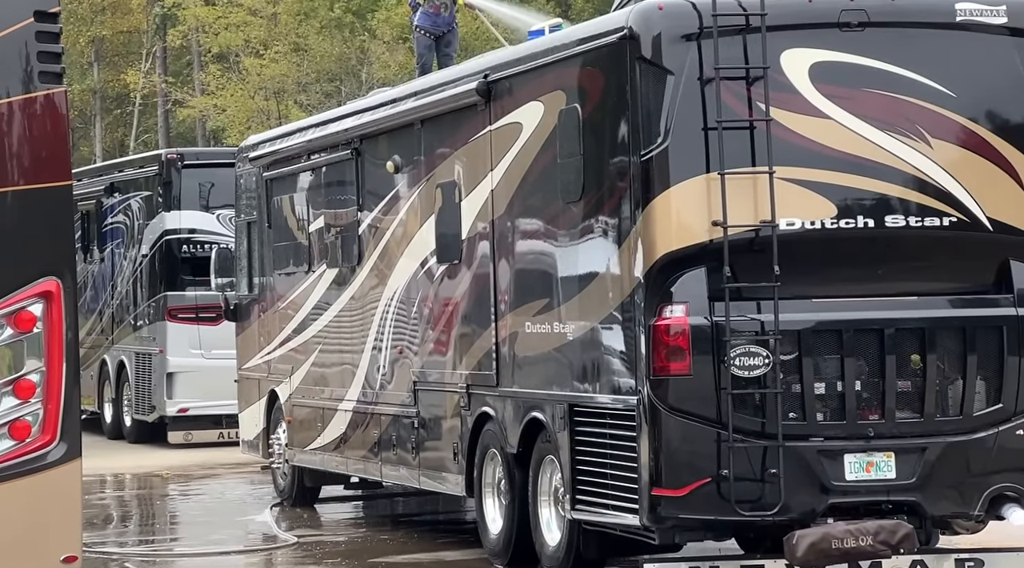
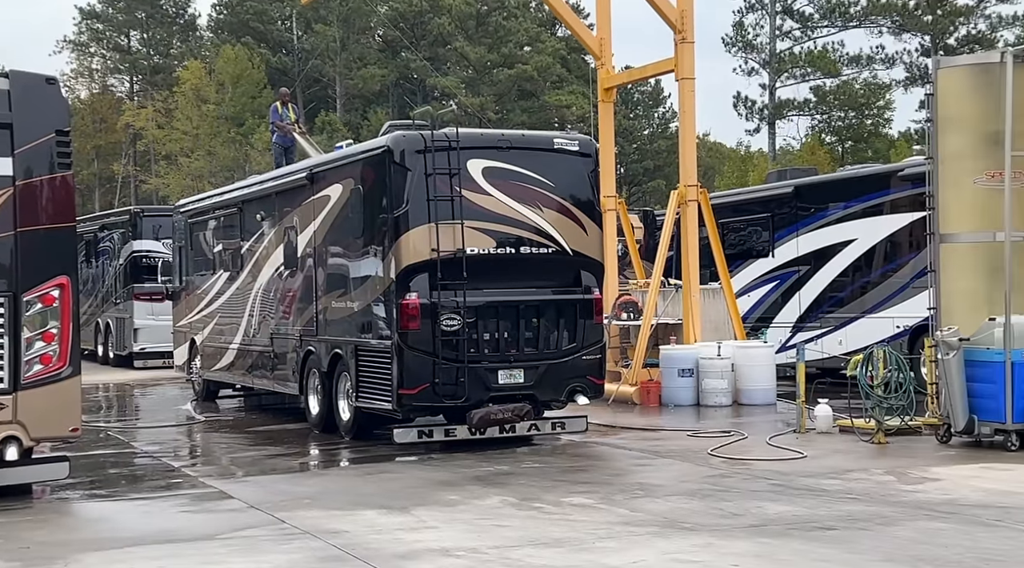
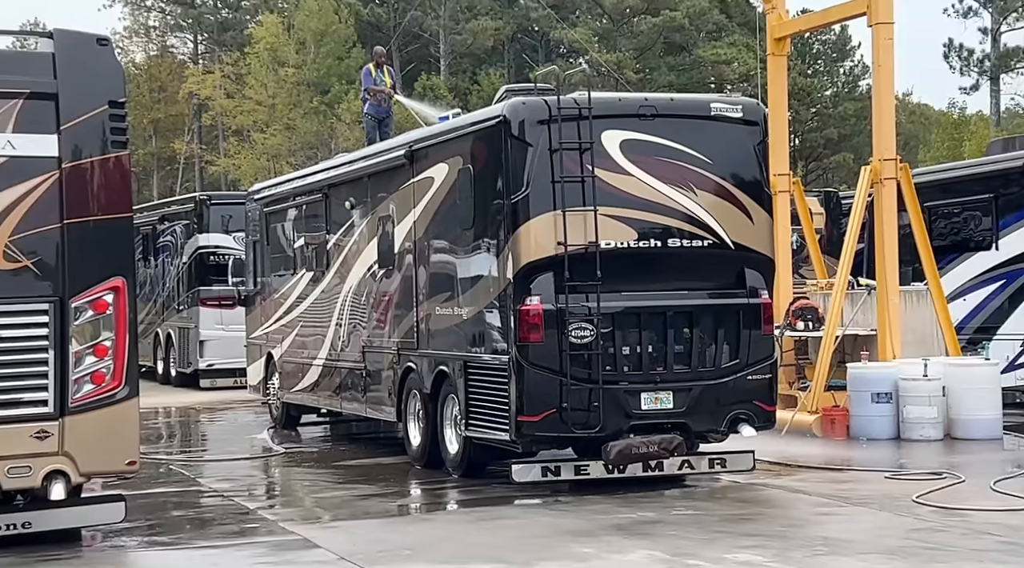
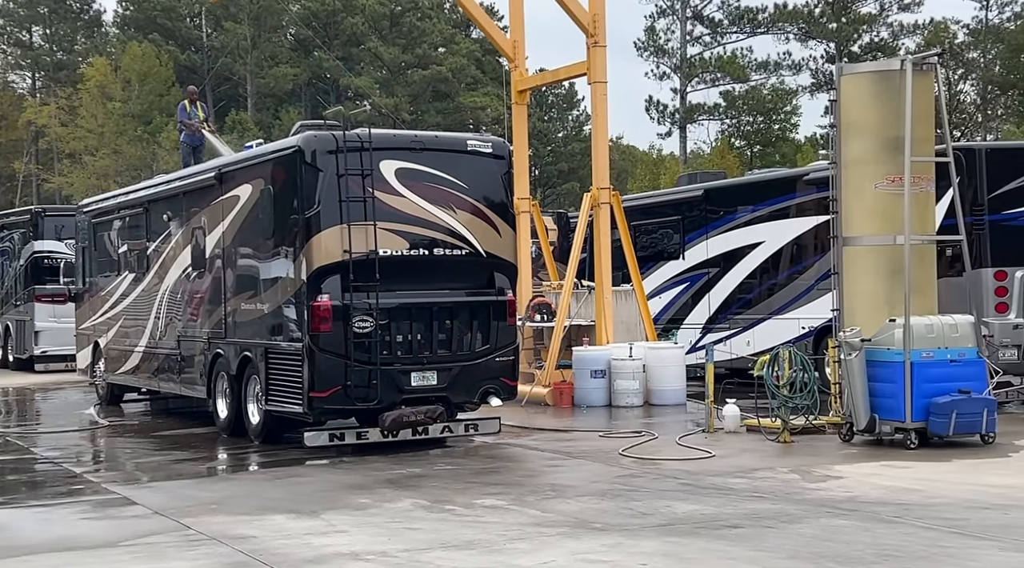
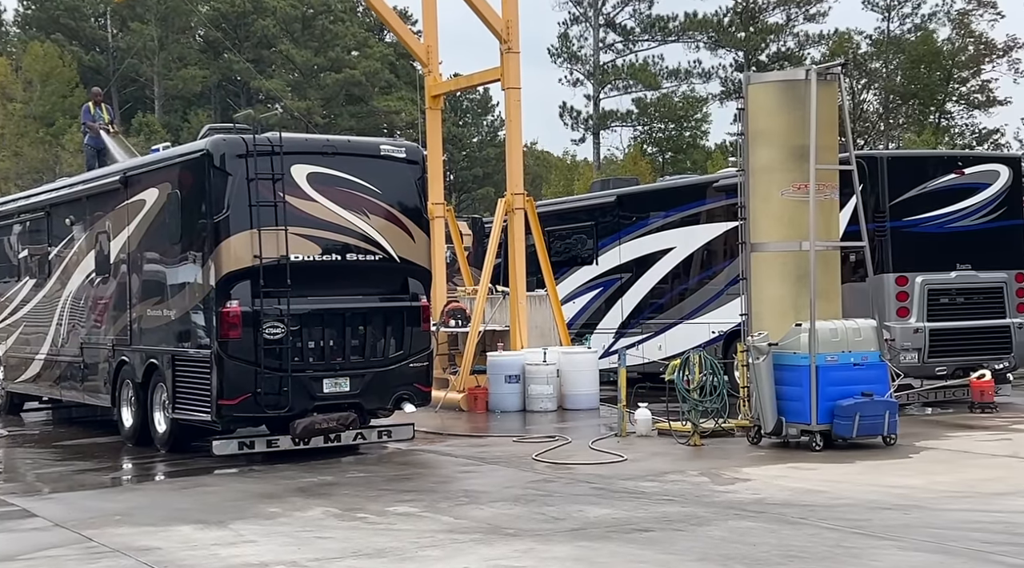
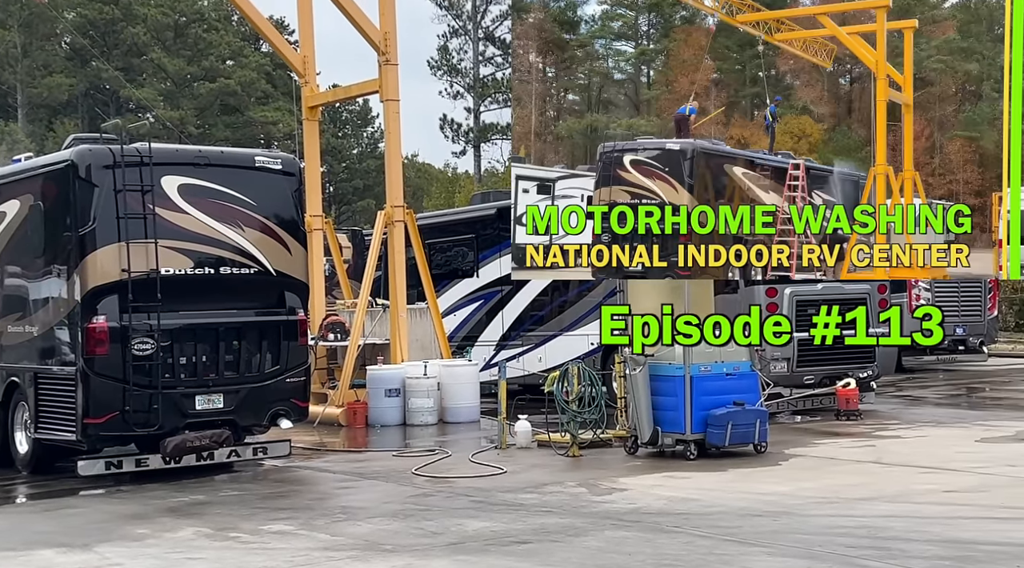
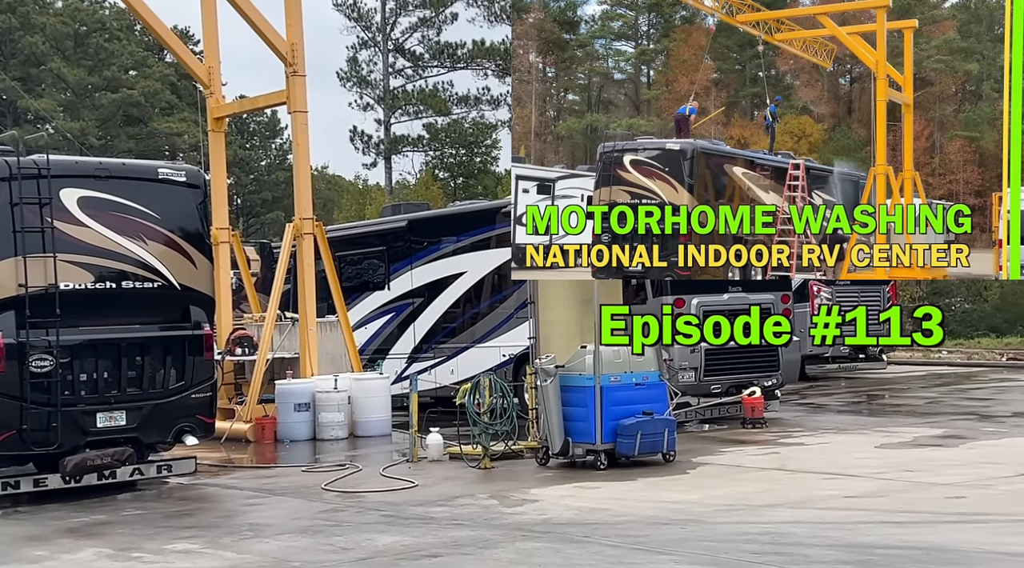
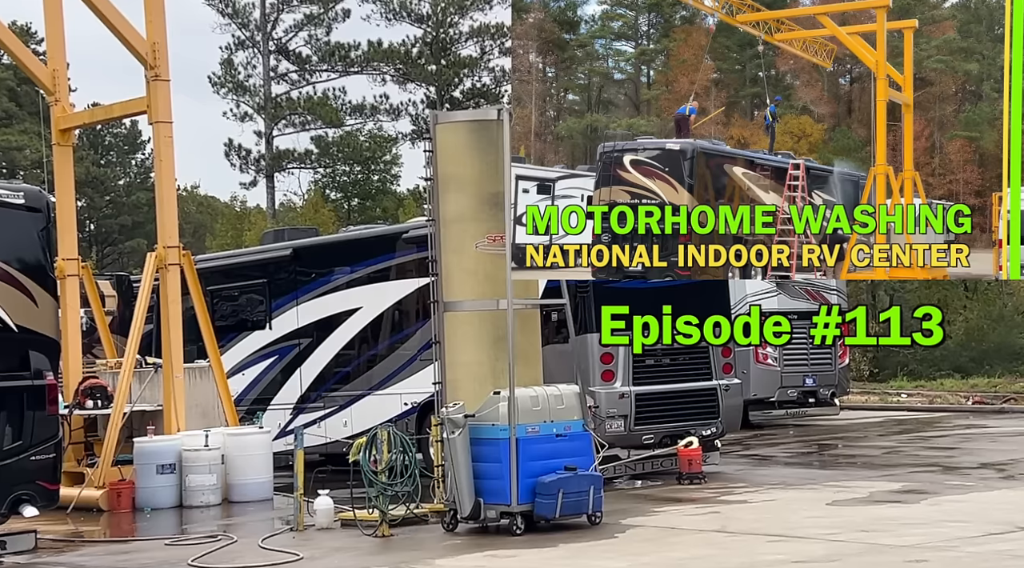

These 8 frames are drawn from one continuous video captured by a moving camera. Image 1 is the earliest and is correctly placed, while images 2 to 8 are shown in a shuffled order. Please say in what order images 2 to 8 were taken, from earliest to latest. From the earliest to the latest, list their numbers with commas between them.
3, 2, 4, 5, 6, 7, 8
